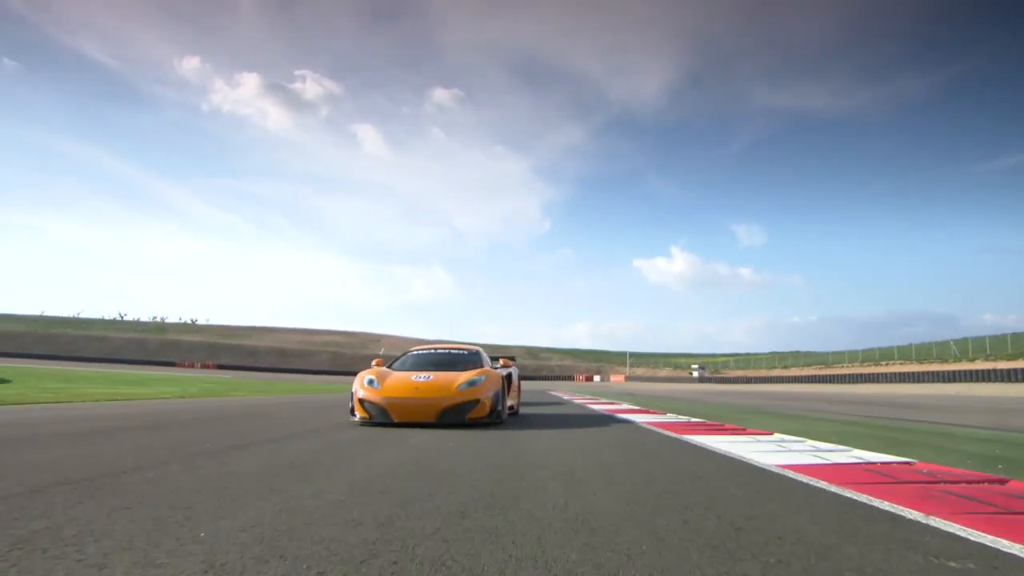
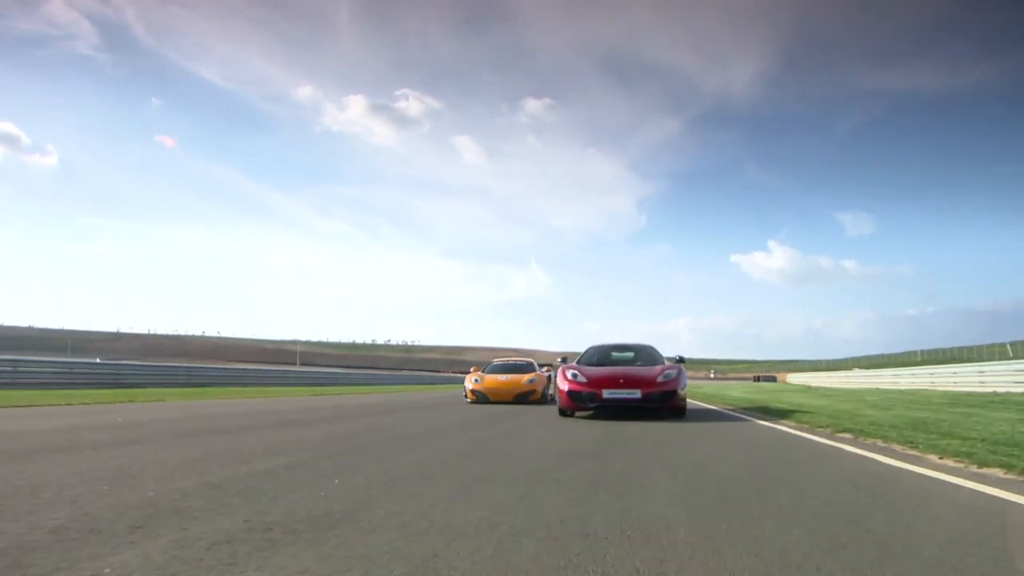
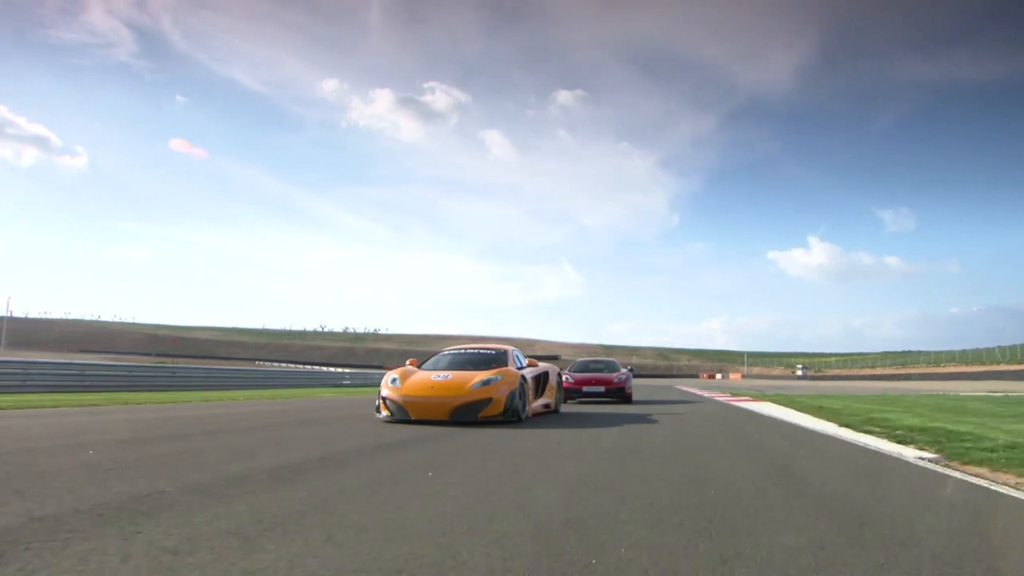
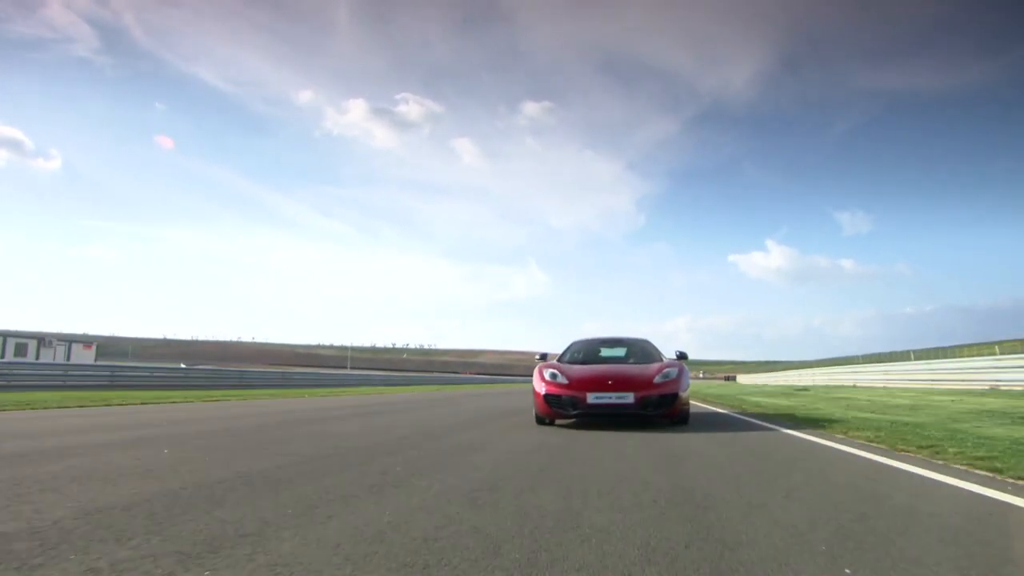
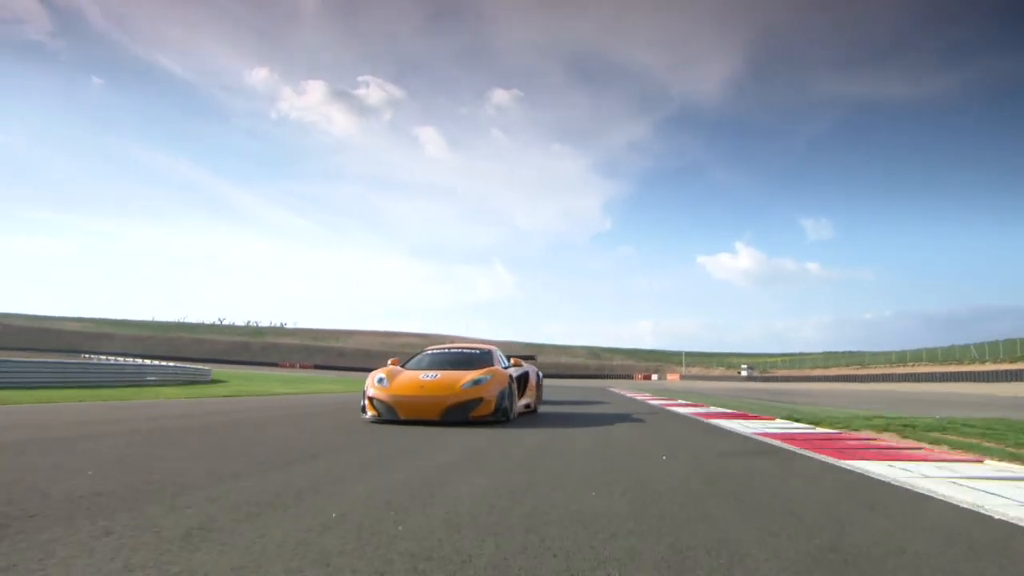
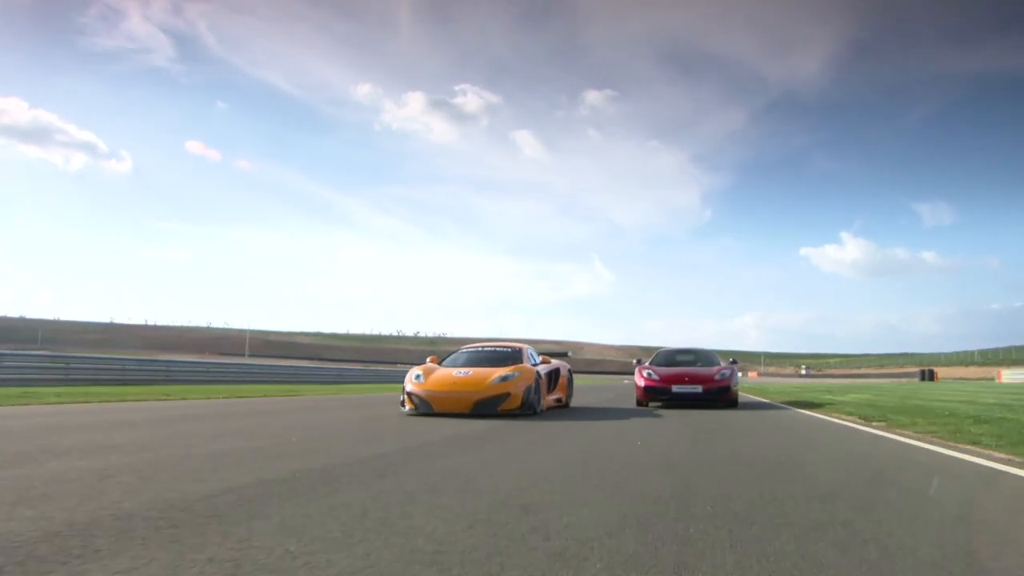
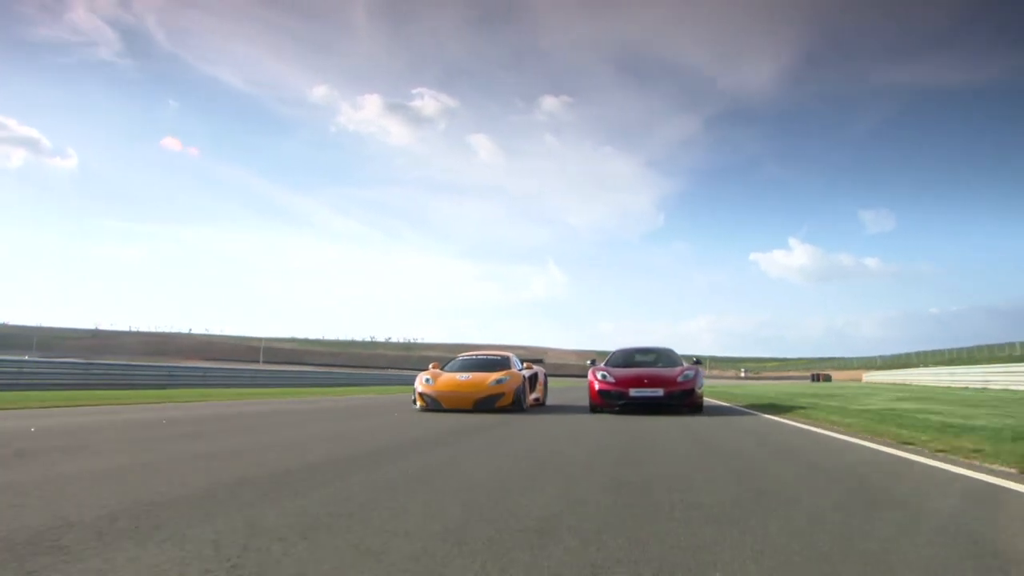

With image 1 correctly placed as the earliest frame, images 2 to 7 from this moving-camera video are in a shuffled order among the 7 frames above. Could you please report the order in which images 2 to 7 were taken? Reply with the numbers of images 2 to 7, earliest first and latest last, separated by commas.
5, 3, 6, 7, 2, 4
